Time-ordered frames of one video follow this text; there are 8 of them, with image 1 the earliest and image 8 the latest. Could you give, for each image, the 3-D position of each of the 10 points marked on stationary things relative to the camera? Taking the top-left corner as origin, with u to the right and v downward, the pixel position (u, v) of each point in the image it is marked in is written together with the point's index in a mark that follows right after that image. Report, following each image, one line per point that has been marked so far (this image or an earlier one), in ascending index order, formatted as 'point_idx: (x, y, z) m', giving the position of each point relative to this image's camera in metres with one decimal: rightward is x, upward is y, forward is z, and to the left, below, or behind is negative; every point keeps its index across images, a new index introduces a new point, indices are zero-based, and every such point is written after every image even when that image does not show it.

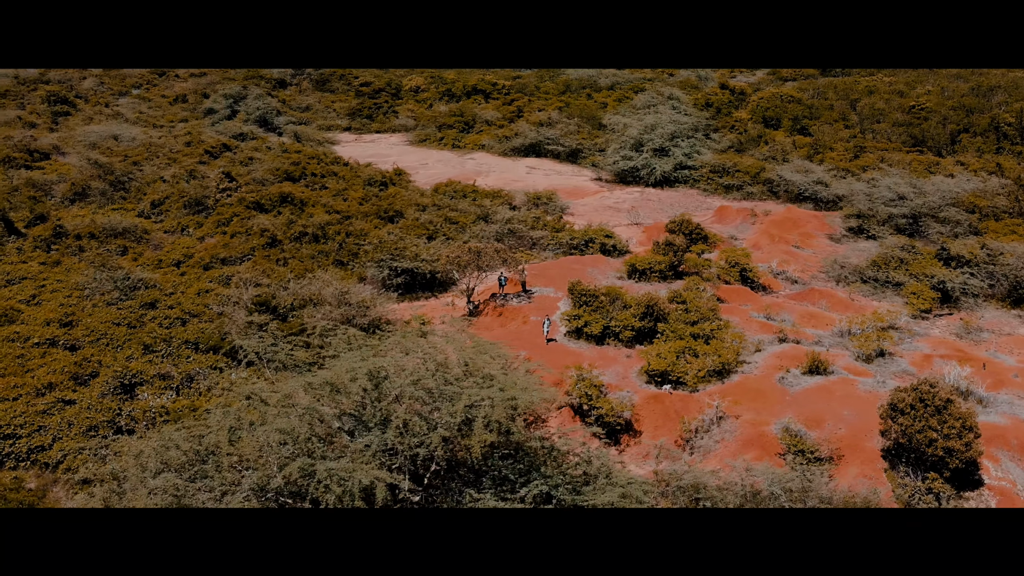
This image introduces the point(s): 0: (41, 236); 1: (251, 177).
0: (-9.0, +1.0, +15.7) m
1: (-6.2, +2.6, +19.5) m
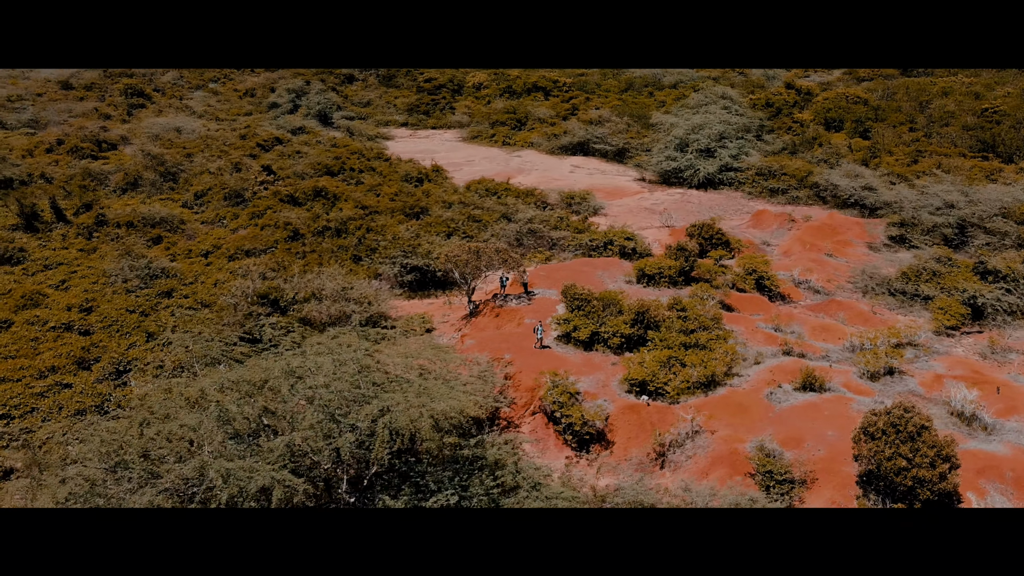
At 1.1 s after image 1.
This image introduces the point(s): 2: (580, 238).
0: (-8.5, +1.3, +16.4) m
1: (-5.3, +2.8, +19.8) m
2: (+1.2, +0.9, +14.4) m
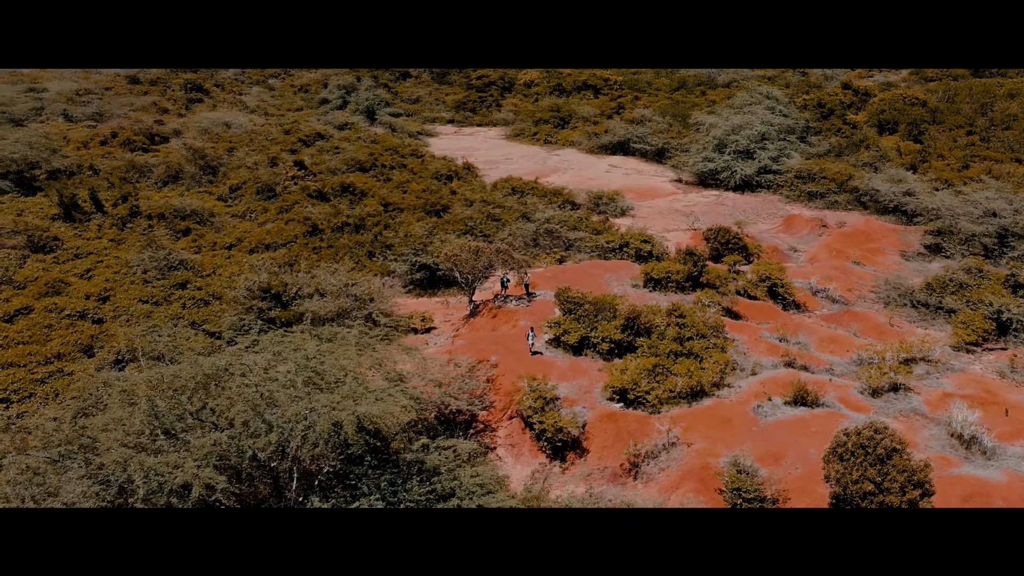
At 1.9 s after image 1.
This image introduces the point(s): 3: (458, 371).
0: (-8.1, +1.5, +16.9) m
1: (-4.6, +3.0, +20.1) m
2: (+1.5, +0.8, +14.2) m
3: (-0.6, -0.9, +8.8) m
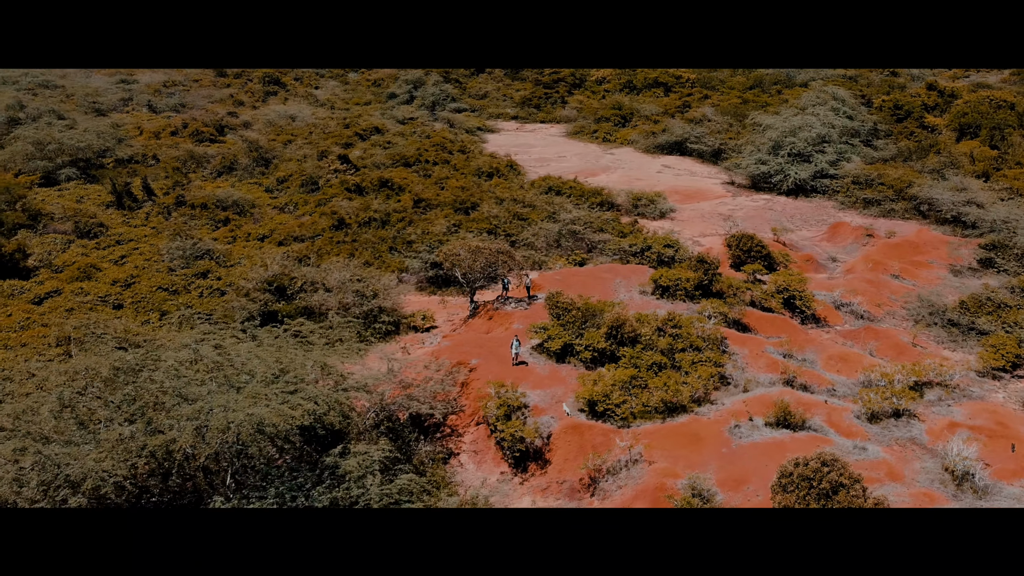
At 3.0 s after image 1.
0: (-7.4, +1.8, +17.5) m
1: (-3.5, +3.1, +20.2) m
2: (+1.8, +0.8, +13.8) m
3: (-0.9, -1.0, +8.7) m
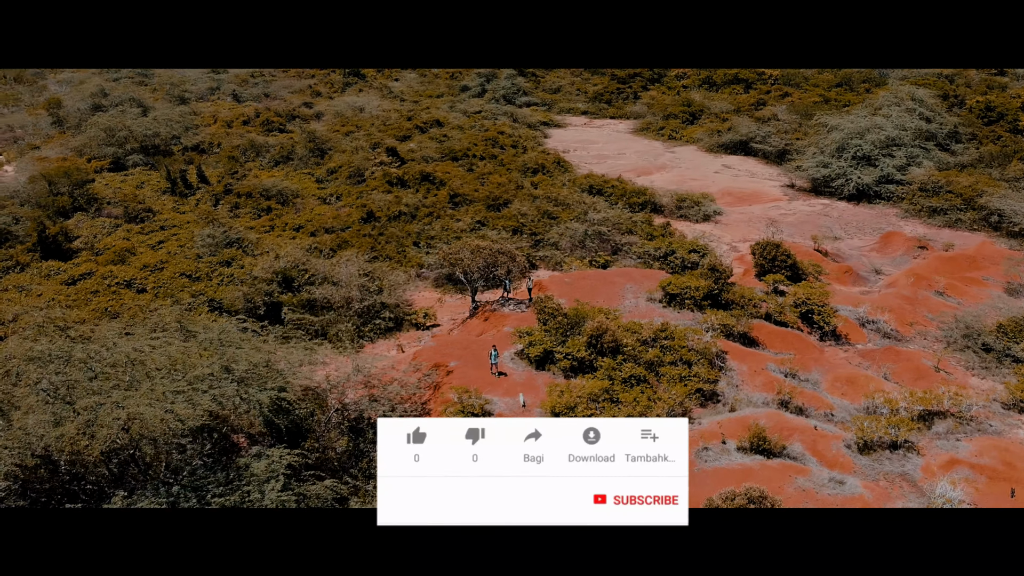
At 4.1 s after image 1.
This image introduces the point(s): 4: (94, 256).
0: (-6.5, +2.1, +18.0) m
1: (-2.3, +3.3, +20.3) m
2: (+2.2, +0.7, +13.3) m
3: (-1.2, -0.9, +8.5) m
4: (-7.1, +0.5, +13.9) m
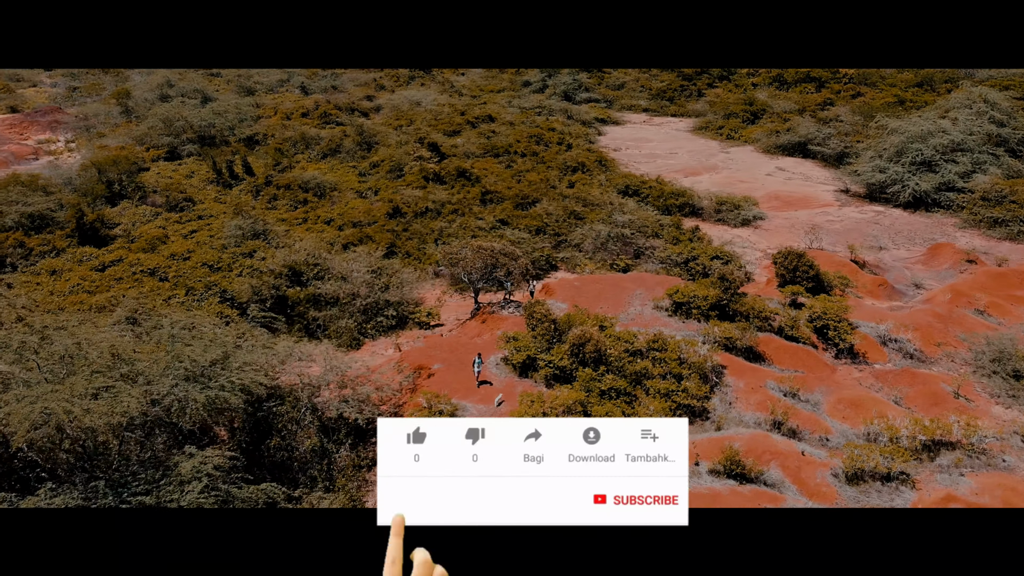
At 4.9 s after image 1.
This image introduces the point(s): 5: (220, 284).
0: (-5.7, +2.4, +18.3) m
1: (-1.2, +3.4, +20.2) m
2: (+2.4, +0.6, +12.8) m
3: (-1.4, -0.9, +8.4) m
4: (-6.7, +0.8, +14.3) m
5: (-4.2, +0.1, +11.8) m
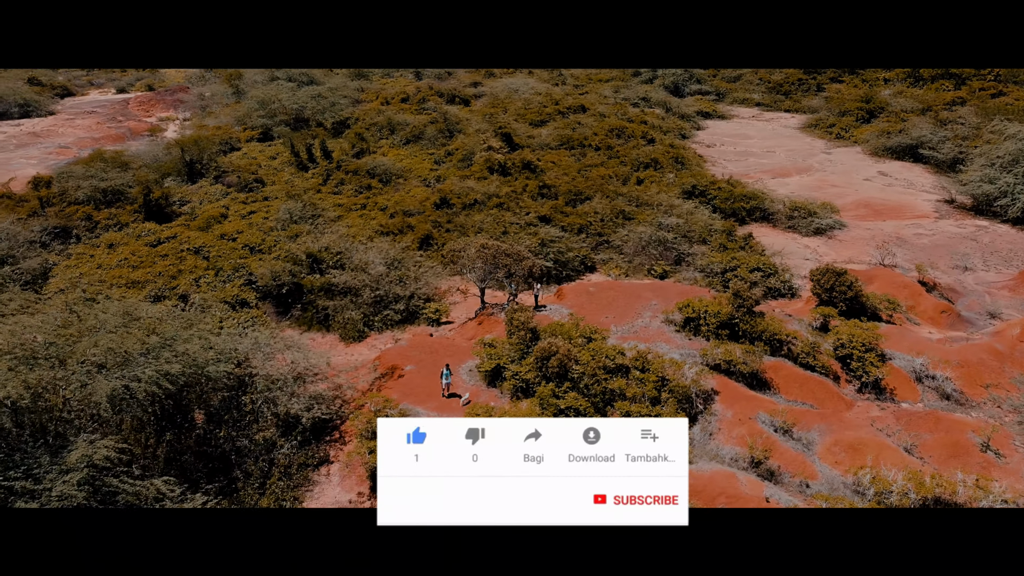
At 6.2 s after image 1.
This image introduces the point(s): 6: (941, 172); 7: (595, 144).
0: (-4.1, +2.8, +18.6) m
1: (+0.6, +3.5, +19.7) m
2: (+2.9, +0.4, +12.0) m
3: (-1.7, -0.9, +8.2) m
4: (-5.9, +1.2, +14.9) m
5: (-3.9, +0.3, +12.1) m
6: (+10.2, +2.8, +19.5) m
7: (+2.0, +3.4, +19.4) m
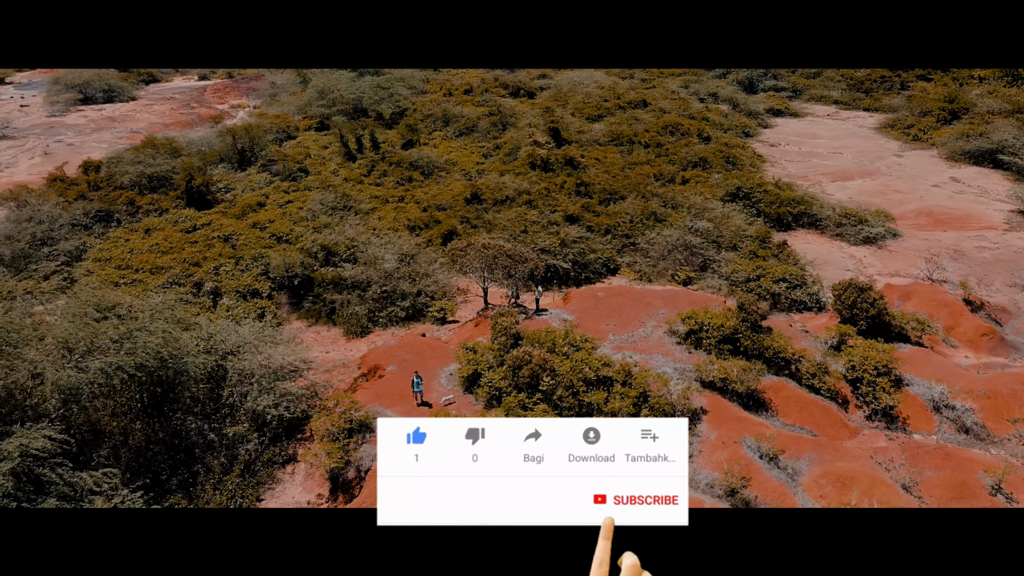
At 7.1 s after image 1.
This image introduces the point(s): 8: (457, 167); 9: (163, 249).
0: (-3.1, +3.0, +18.7) m
1: (+1.8, +3.6, +19.3) m
2: (+3.1, +0.3, +11.4) m
3: (-1.9, -0.9, +8.1) m
4: (-5.3, +1.5, +15.2) m
5: (-3.6, +0.5, +12.2) m
6: (+11.3, +2.4, +18.1) m
7: (+3.1, +3.4, +18.9) m
8: (-1.2, +2.7, +18.2) m
9: (-5.5, +0.6, +13.0) m
